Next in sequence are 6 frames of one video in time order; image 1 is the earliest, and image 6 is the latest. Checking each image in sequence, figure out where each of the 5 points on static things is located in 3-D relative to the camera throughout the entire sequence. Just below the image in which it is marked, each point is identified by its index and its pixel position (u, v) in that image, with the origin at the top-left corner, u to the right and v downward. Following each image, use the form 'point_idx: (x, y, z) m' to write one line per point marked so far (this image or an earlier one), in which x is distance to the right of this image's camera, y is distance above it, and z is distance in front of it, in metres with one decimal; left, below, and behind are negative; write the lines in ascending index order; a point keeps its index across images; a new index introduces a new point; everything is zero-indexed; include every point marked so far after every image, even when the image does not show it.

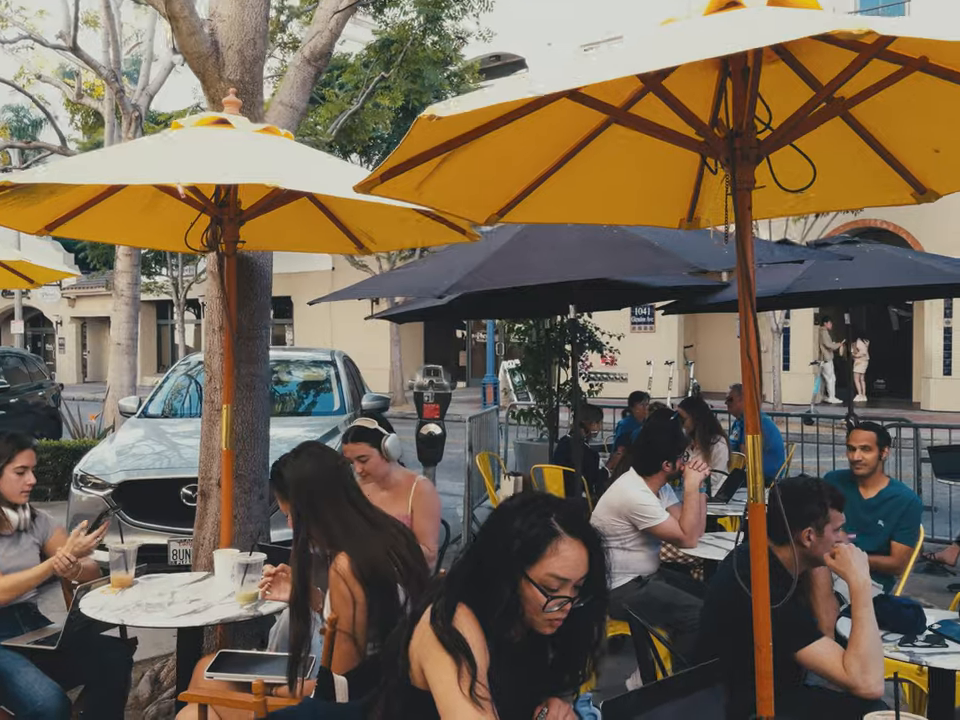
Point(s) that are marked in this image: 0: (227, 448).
0: (-1.1, -0.4, +4.0) m
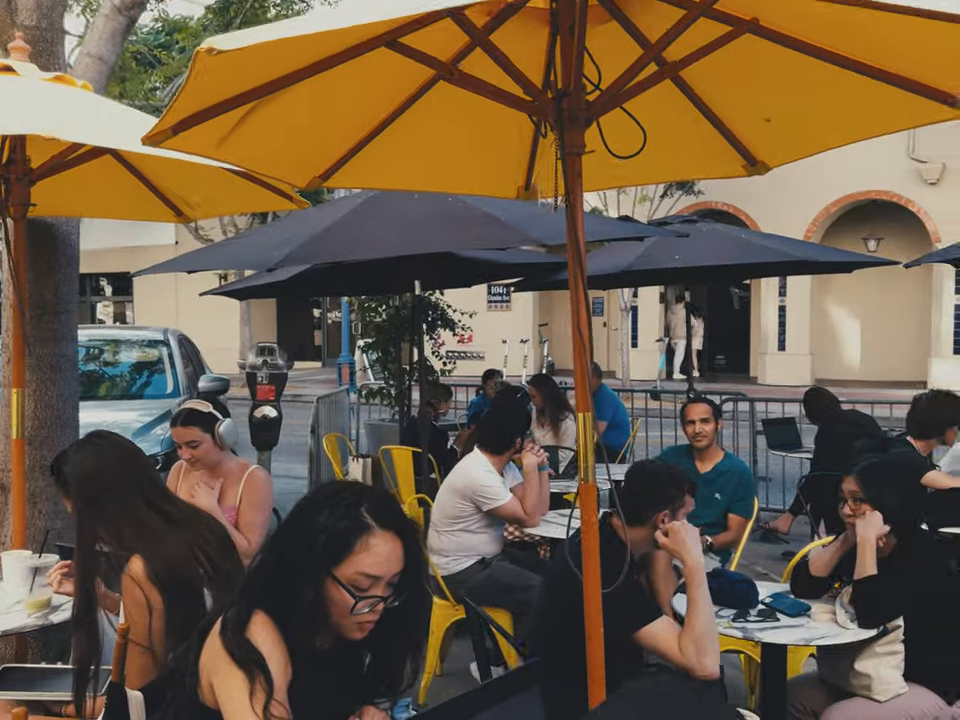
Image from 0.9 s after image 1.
0: (-1.8, -0.3, +3.6) m
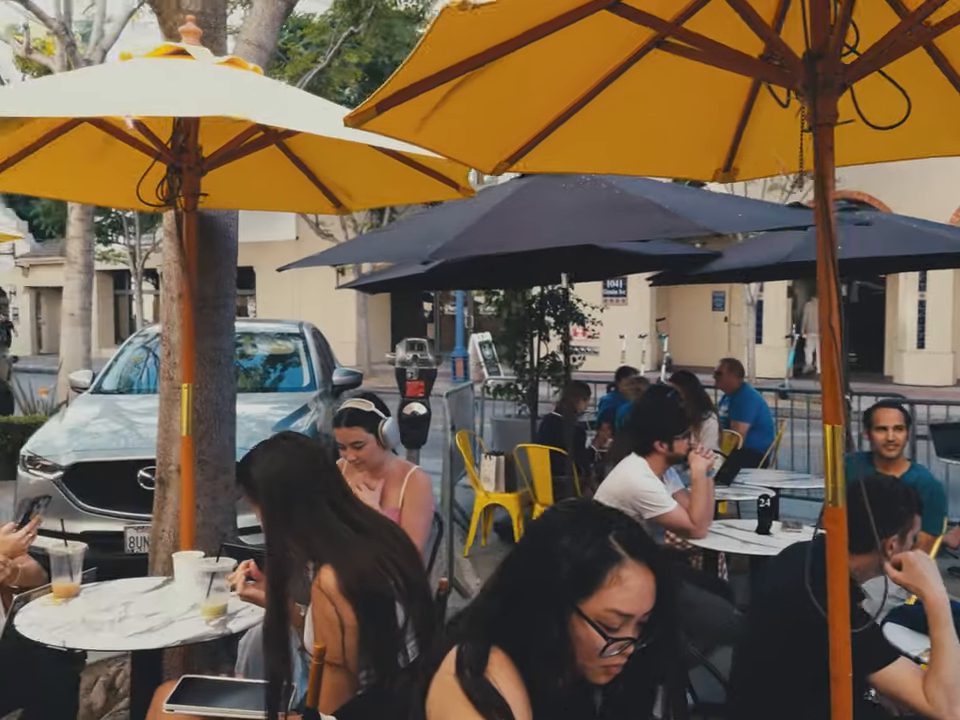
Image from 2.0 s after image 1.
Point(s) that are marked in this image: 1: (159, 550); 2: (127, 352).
0: (-1.1, -0.3, +3.5) m
1: (-1.6, -0.9, +4.5) m
2: (-3.6, +0.1, +9.4) m
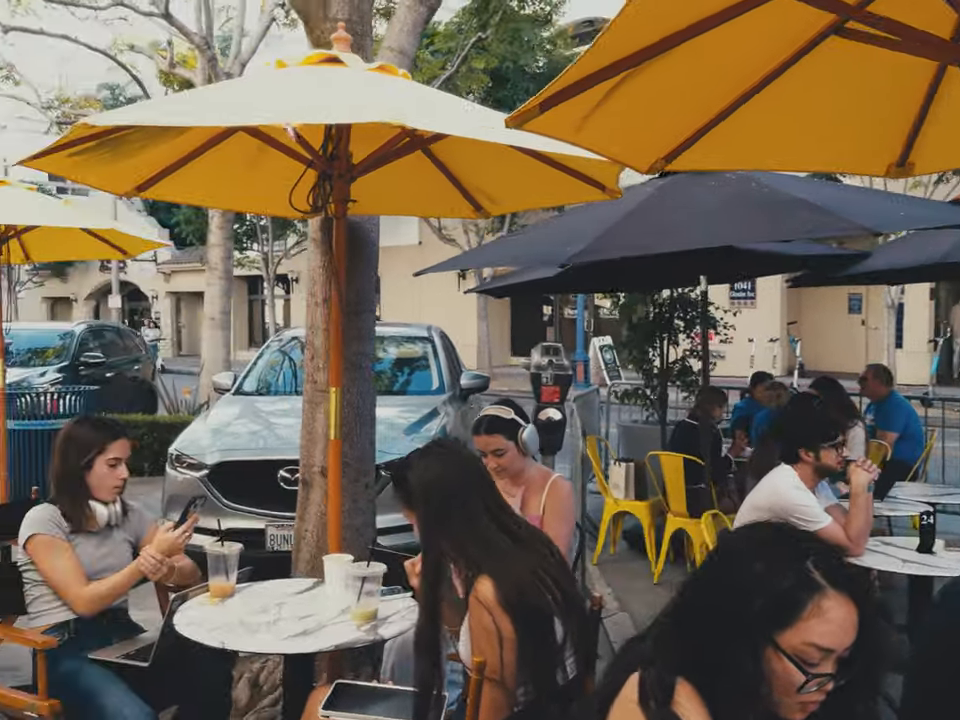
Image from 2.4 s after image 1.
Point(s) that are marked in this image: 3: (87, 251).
0: (-0.6, -0.3, +3.5) m
1: (-0.9, -1.0, +4.6) m
2: (-2.3, +0.1, +9.7) m
3: (-3.0, +0.8, +7.0) m
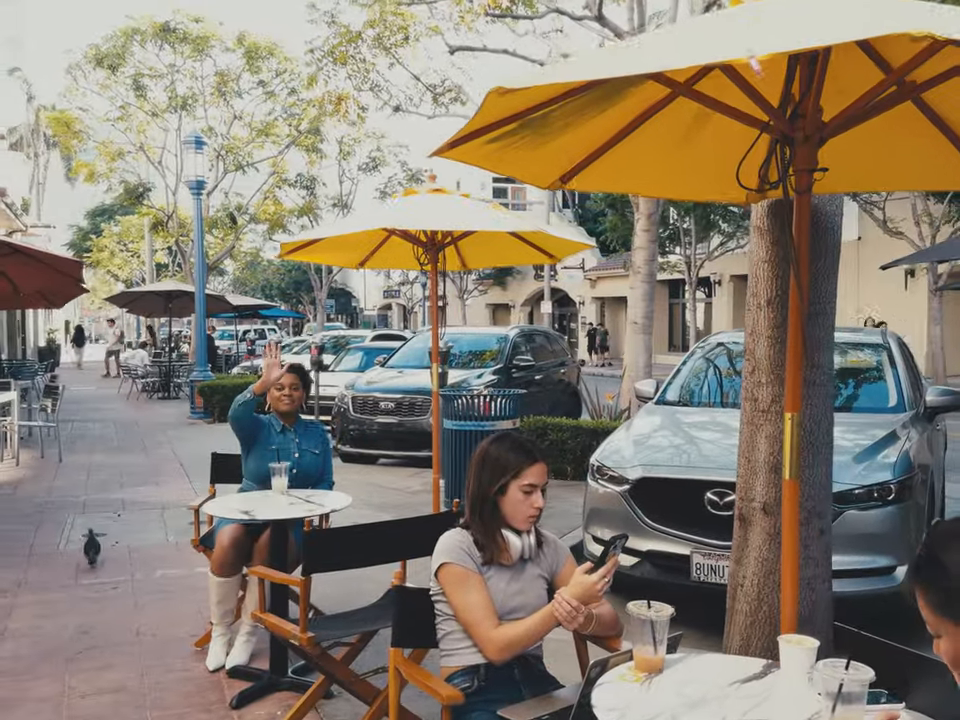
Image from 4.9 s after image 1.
0: (+1.0, -0.4, +2.8) m
1: (+1.1, -1.0, +3.8) m
2: (+2.1, 0.0, +9.0) m
3: (+0.3, +0.8, +6.9) m
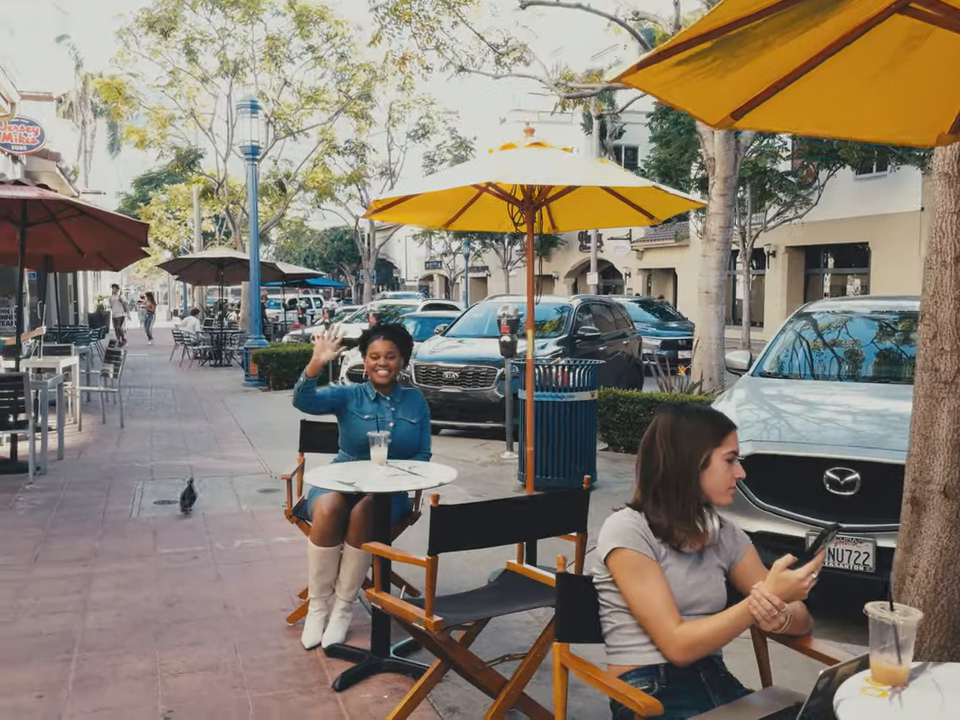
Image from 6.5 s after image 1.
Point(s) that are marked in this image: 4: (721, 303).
0: (+1.4, -0.2, +2.4) m
1: (+1.6, -0.9, +3.4) m
2: (+2.9, +0.3, +8.6) m
3: (+1.0, +1.0, +6.5) m
4: (+3.3, +0.8, +12.2) m
